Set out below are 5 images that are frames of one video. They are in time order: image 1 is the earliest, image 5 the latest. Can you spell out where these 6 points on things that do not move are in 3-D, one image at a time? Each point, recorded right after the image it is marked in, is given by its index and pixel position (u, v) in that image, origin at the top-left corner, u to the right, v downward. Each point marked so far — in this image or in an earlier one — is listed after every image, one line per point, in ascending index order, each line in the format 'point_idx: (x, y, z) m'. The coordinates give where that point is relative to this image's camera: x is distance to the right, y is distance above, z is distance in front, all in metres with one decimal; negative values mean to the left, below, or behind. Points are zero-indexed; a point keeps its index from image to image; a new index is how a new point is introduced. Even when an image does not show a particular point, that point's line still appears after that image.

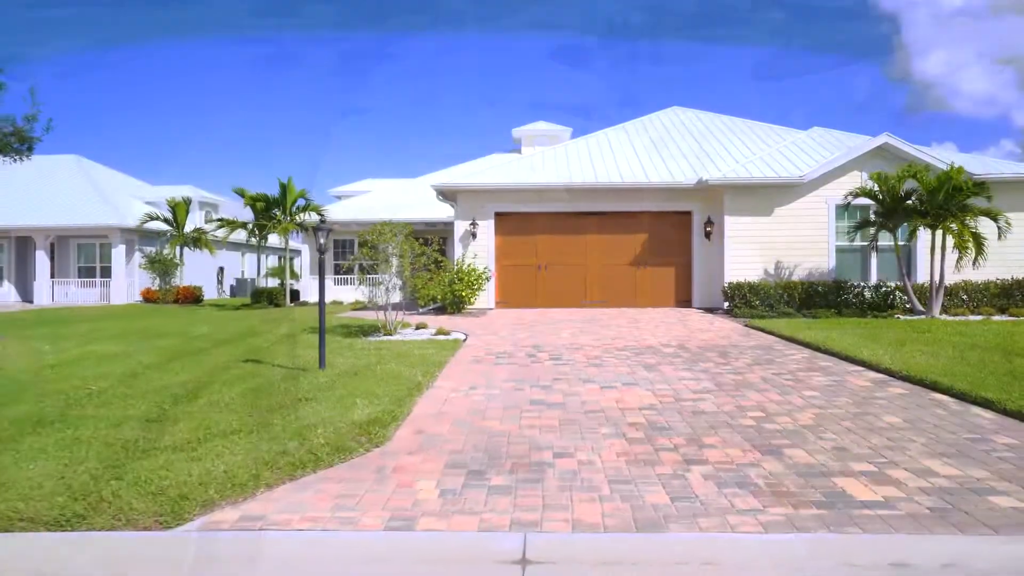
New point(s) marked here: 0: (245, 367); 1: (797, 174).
0: (-3.8, -1.1, +9.2) m
1: (+7.4, +3.0, +16.9) m
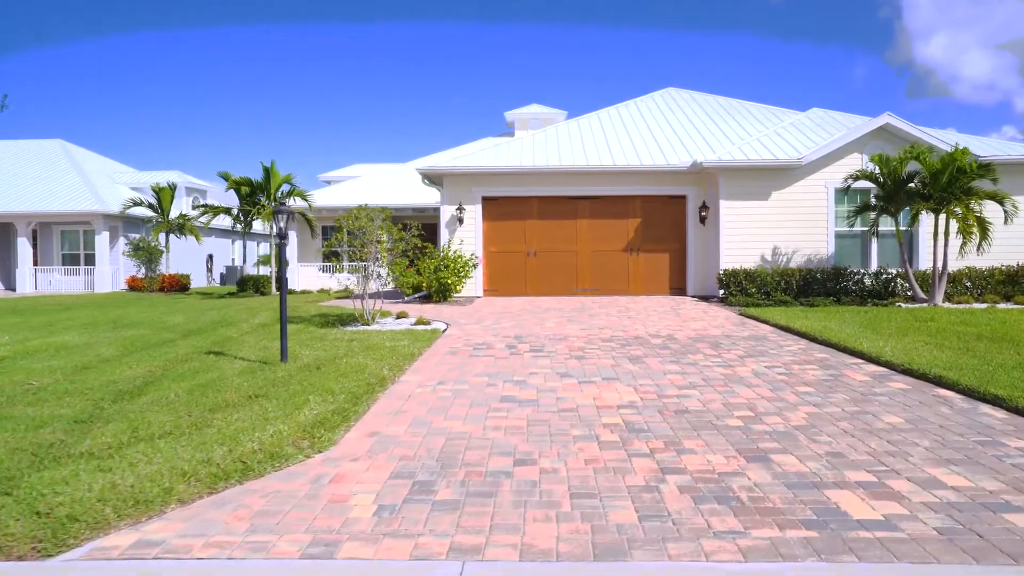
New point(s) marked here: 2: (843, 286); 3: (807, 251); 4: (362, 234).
0: (-4.1, -1.0, +8.7) m
1: (+7.1, +3.3, +16.3) m
2: (+7.6, +0.1, +15.1) m
3: (+7.6, +0.9, +16.7) m
4: (-3.1, +1.1, +12.9) m
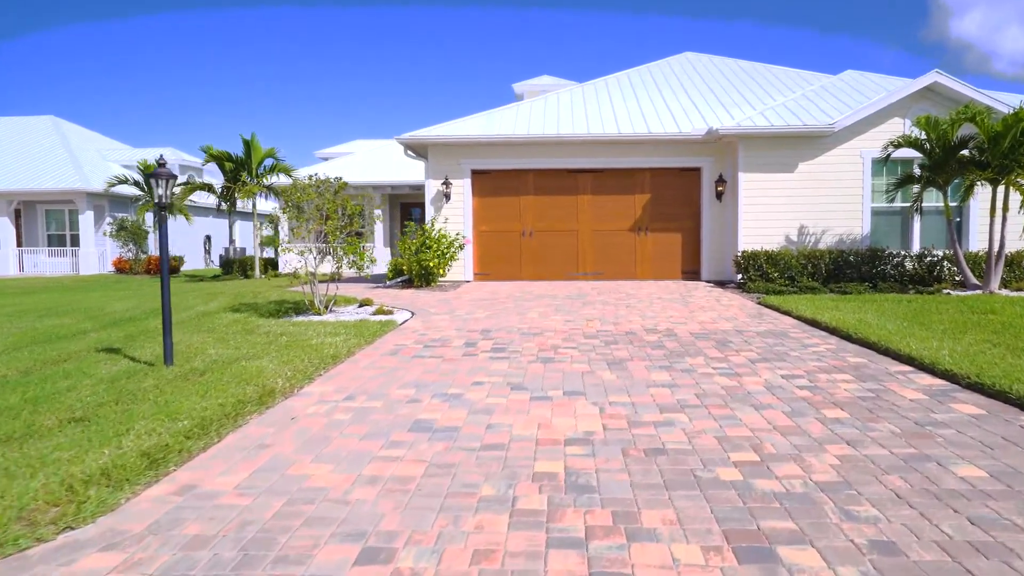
0: (-4.6, -0.8, +7.1) m
1: (+6.8, +3.6, +14.2) m
2: (+7.3, +0.4, +13.0) m
3: (+7.4, +1.3, +14.7) m
4: (-3.5, +1.4, +11.2) m
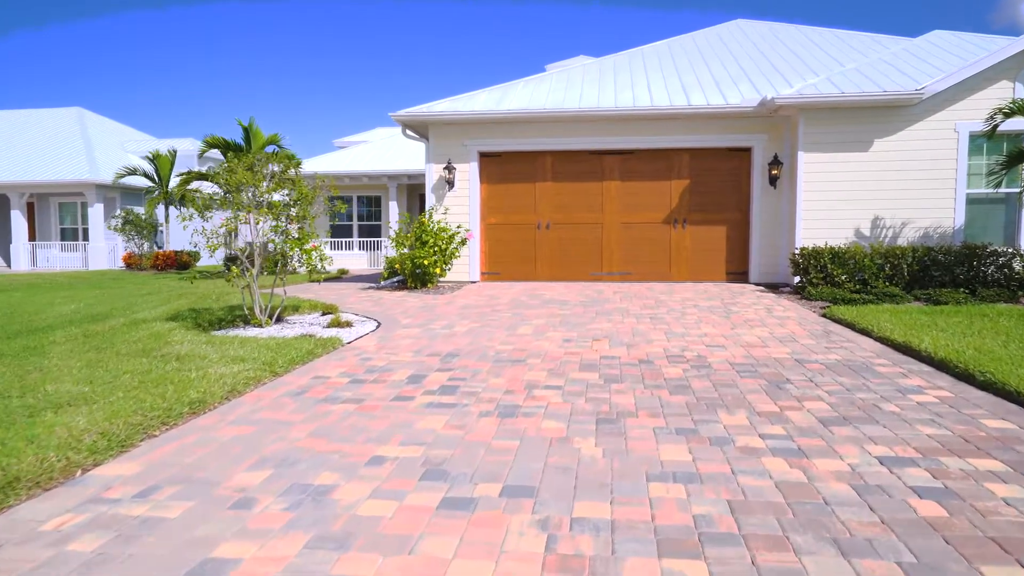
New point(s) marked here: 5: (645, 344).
0: (-5.0, -0.9, +5.2) m
1: (+7.0, +3.5, +11.4) m
2: (+7.4, +0.2, +10.3) m
3: (+7.5, +1.2, +11.9) m
4: (-3.5, +1.3, +9.2) m
5: (+1.4, -0.6, +6.9) m
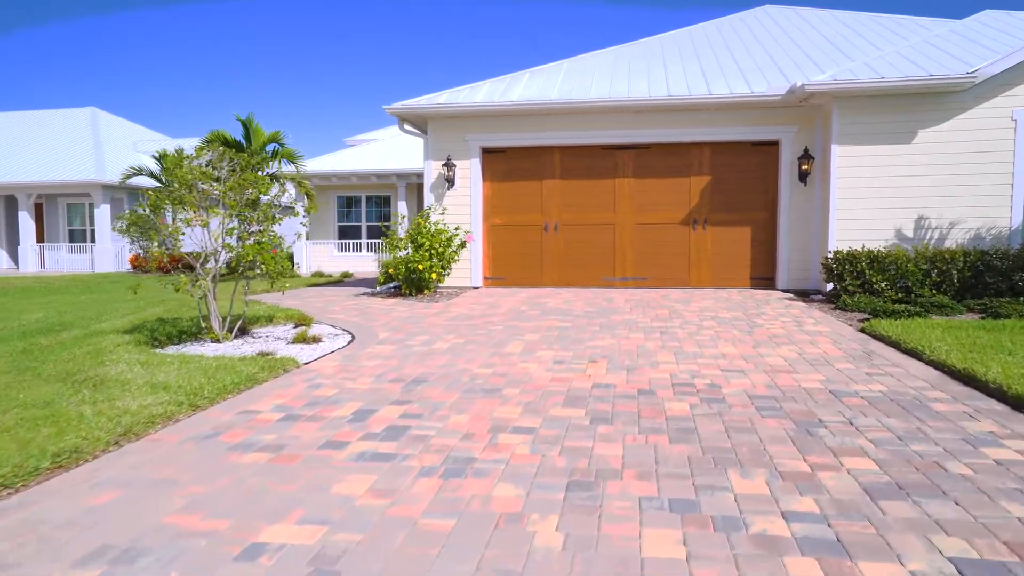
0: (-5.2, -1.0, +4.4) m
1: (+7.0, +3.4, +10.1) m
2: (+7.3, +0.1, +8.9) m
3: (+7.5, +1.1, +10.6) m
4: (-3.6, +1.2, +8.3) m
5: (+1.2, -0.7, +5.9) m
